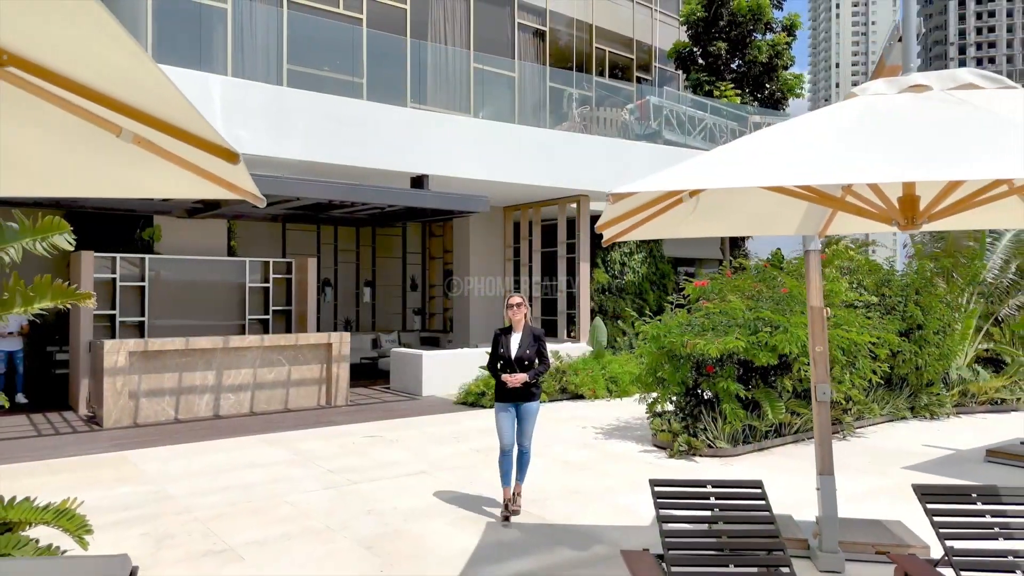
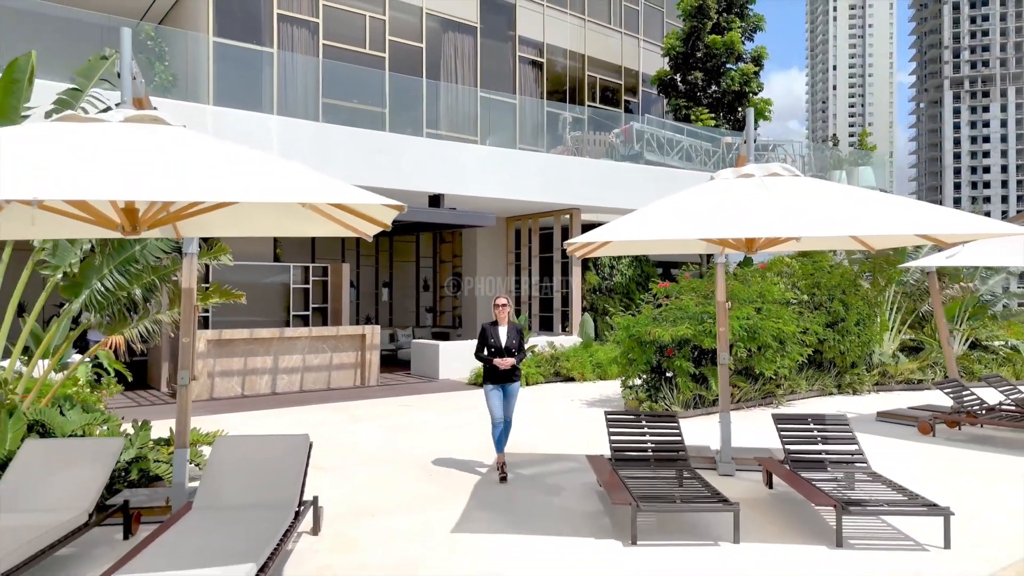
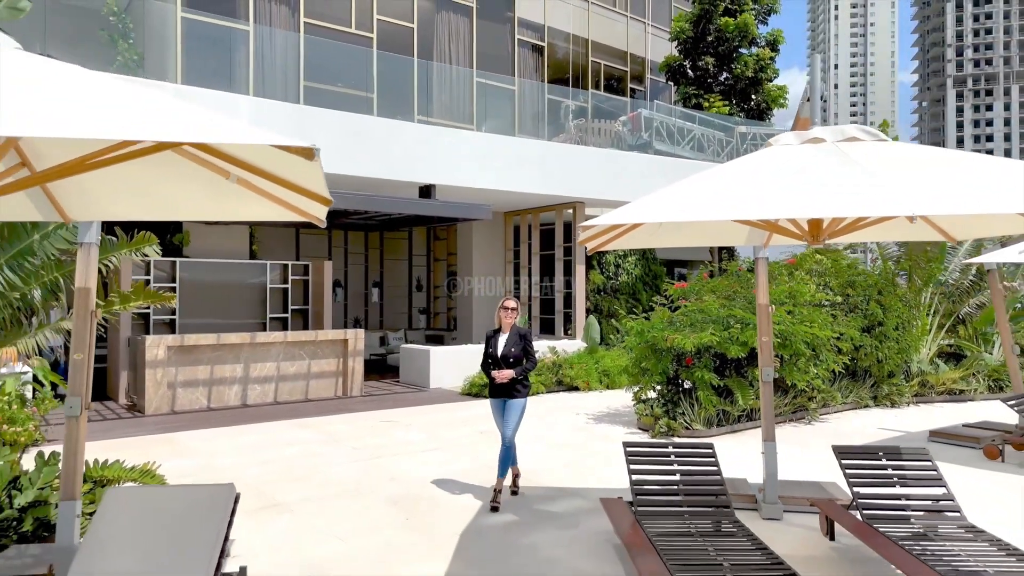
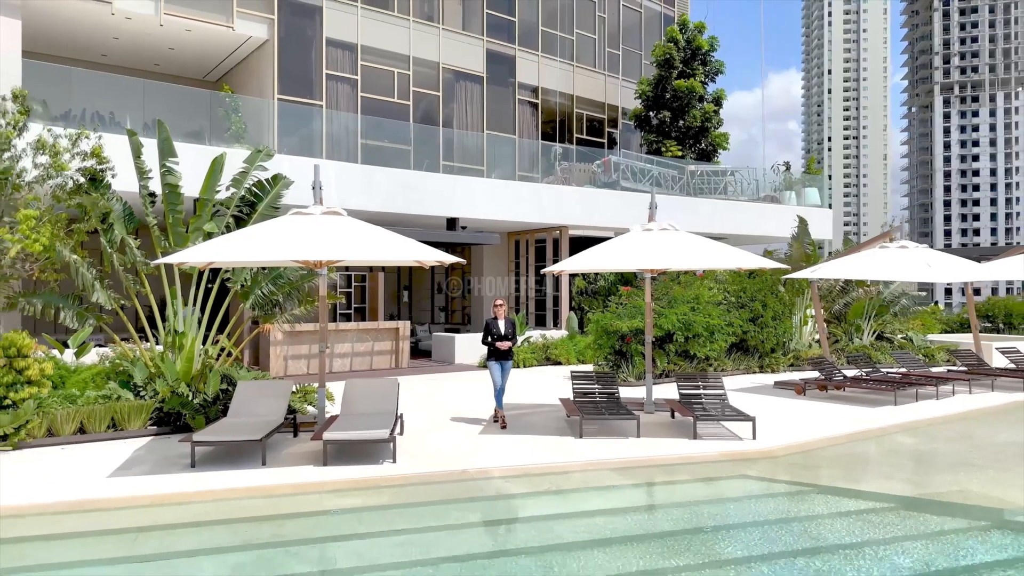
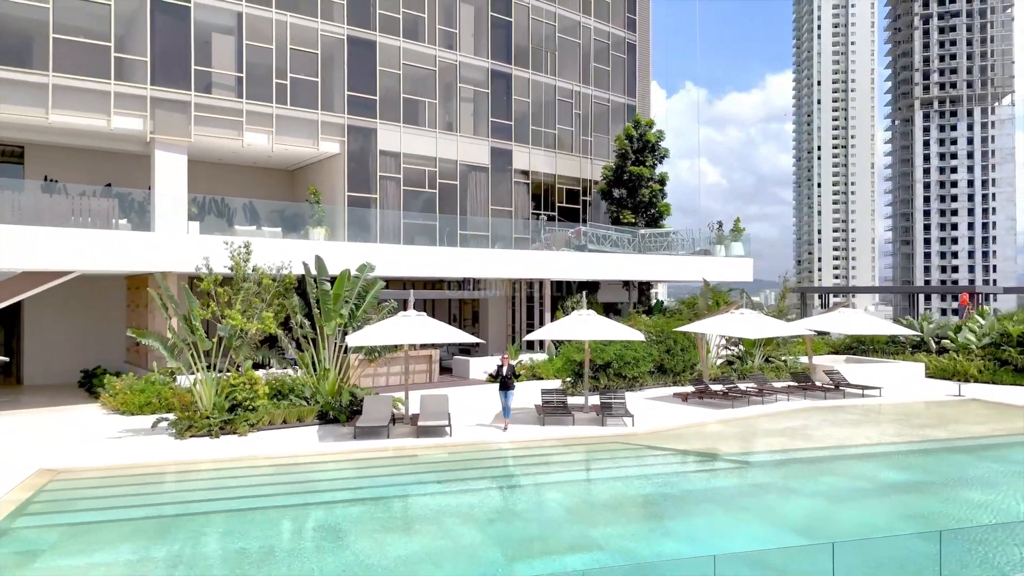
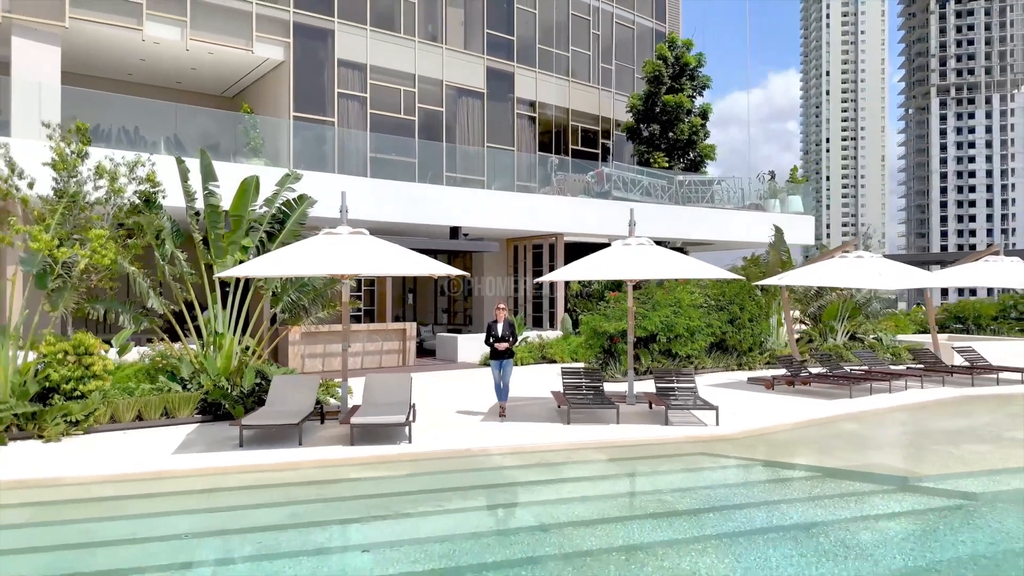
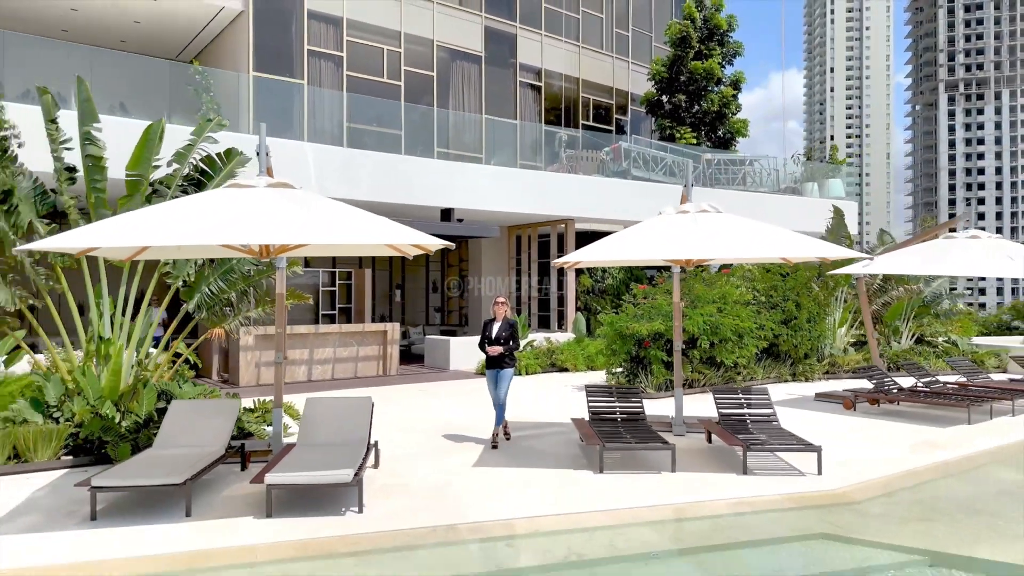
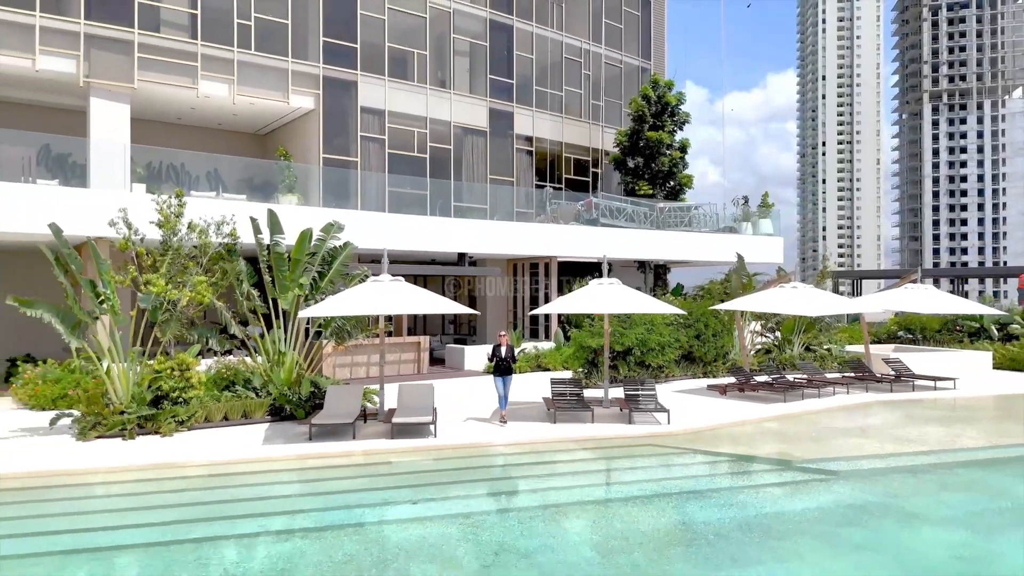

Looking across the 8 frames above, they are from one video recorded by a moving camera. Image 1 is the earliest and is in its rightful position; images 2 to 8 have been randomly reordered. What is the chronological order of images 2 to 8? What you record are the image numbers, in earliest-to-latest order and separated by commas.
3, 2, 7, 4, 6, 8, 5
